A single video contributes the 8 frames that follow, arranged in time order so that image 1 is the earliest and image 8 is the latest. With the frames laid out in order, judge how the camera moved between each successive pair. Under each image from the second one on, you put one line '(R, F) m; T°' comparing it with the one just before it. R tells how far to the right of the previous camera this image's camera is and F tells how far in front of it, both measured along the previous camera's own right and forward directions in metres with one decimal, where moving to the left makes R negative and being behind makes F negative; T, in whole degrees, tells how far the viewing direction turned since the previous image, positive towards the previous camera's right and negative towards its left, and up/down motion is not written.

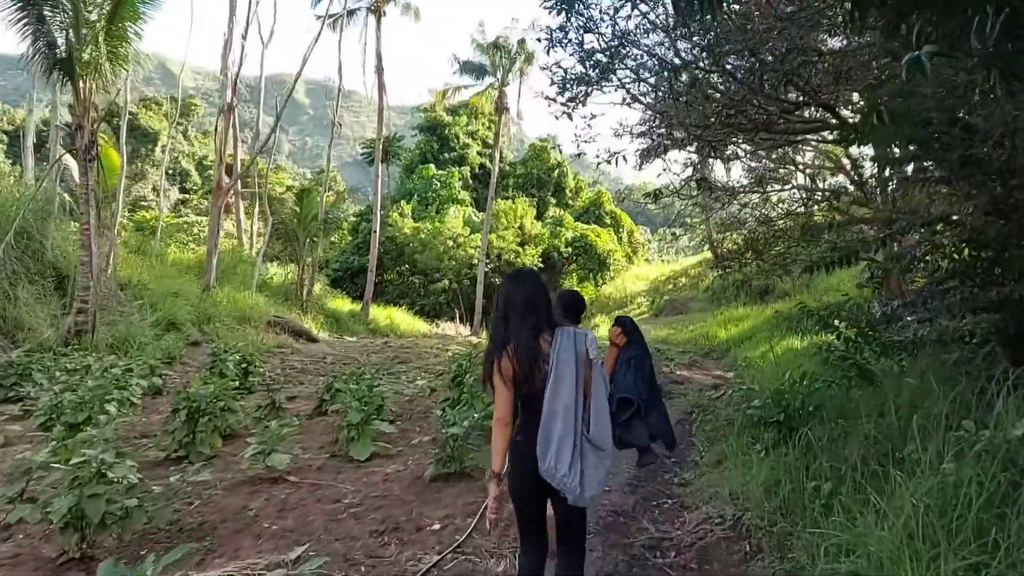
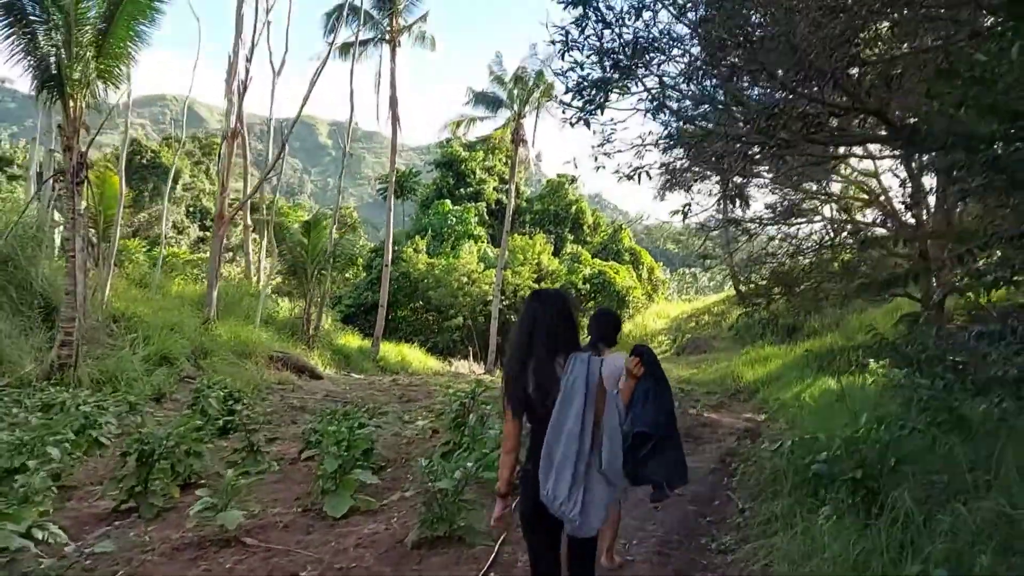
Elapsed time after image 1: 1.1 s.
(+0.1, +0.7) m; -1°
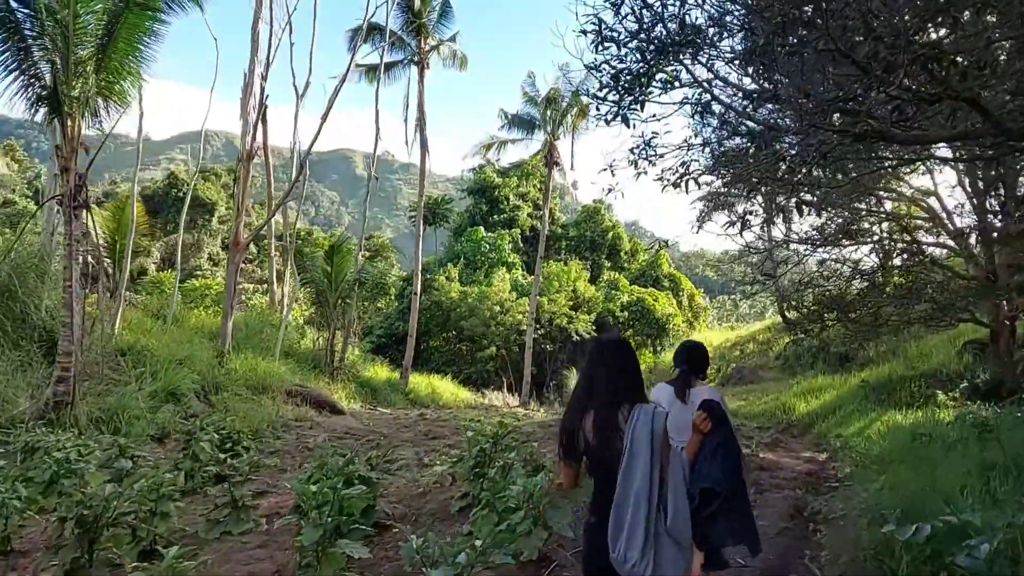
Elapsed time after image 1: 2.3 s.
(+0.1, +0.8) m; -3°
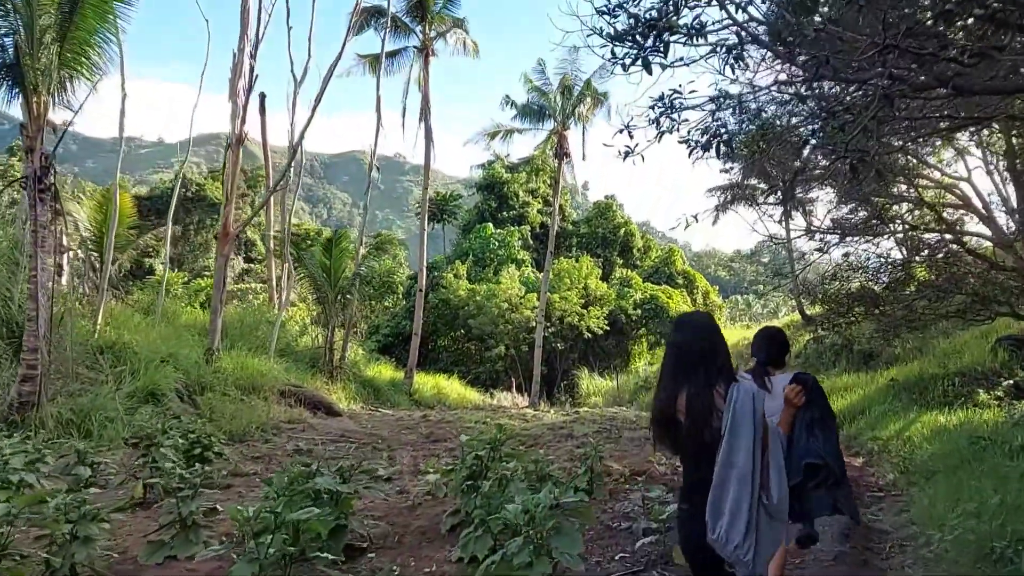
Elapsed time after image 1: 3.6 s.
(+0.1, +0.7) m; -1°
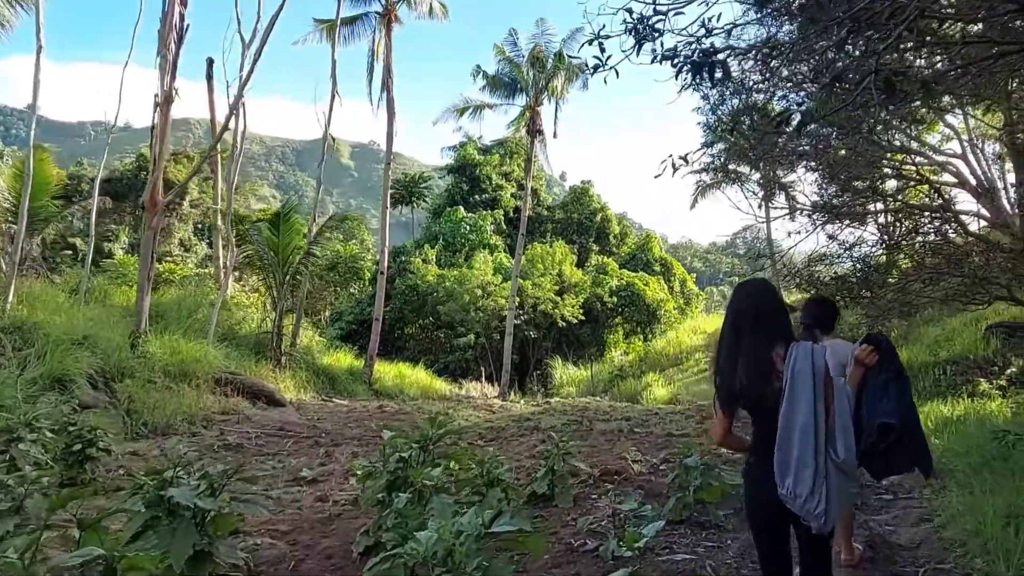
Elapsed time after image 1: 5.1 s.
(+0.2, +0.9) m; +2°
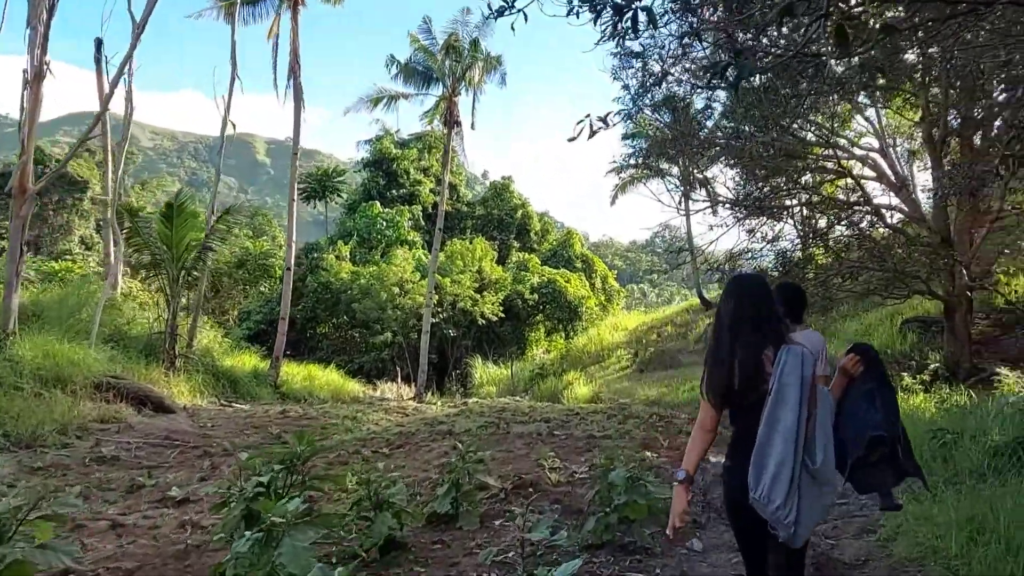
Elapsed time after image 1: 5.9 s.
(+0.1, +0.5) m; +6°
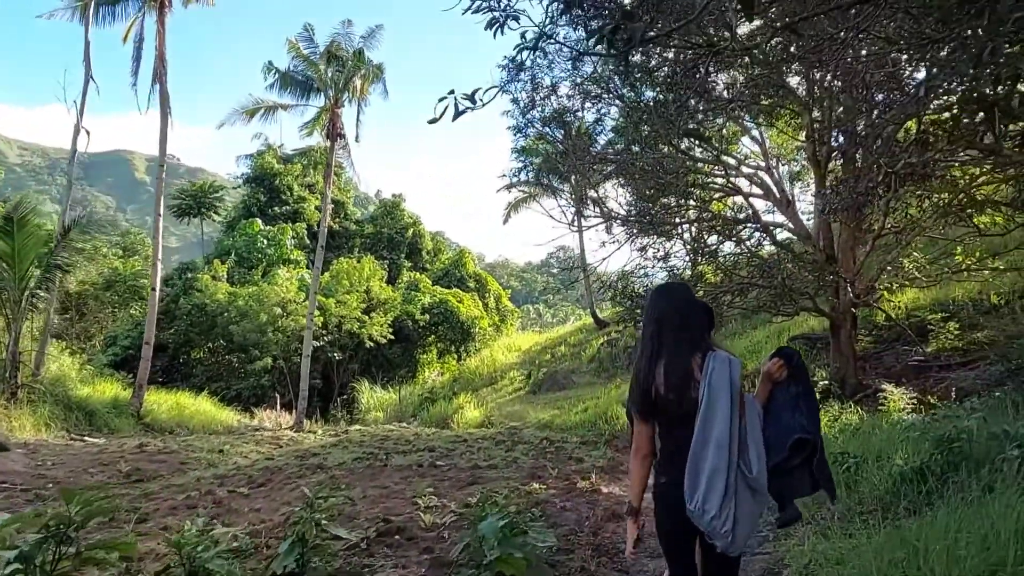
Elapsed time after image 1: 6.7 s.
(+0.1, +0.5) m; +8°
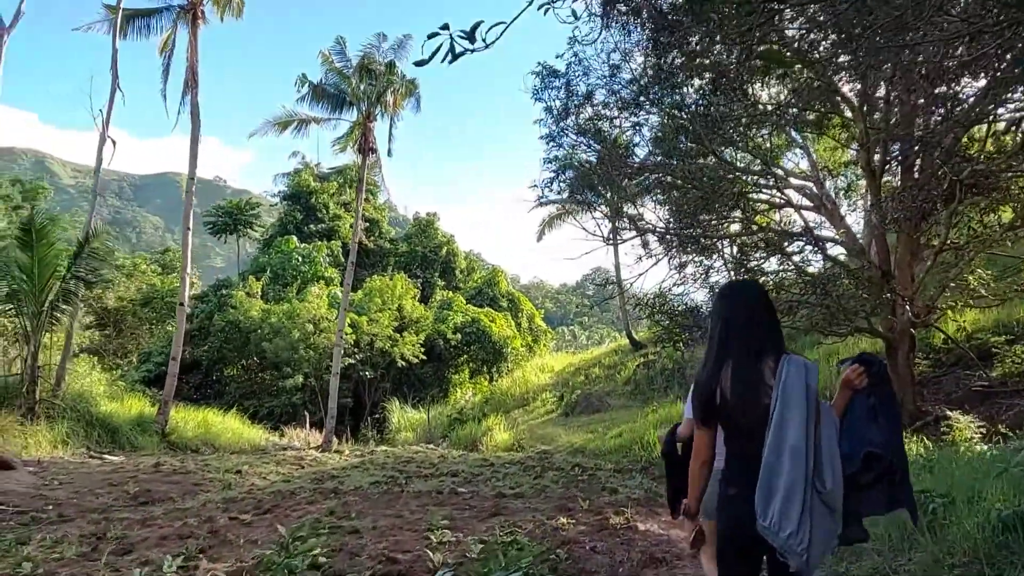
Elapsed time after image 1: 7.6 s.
(+0.1, +0.4) m; -3°
